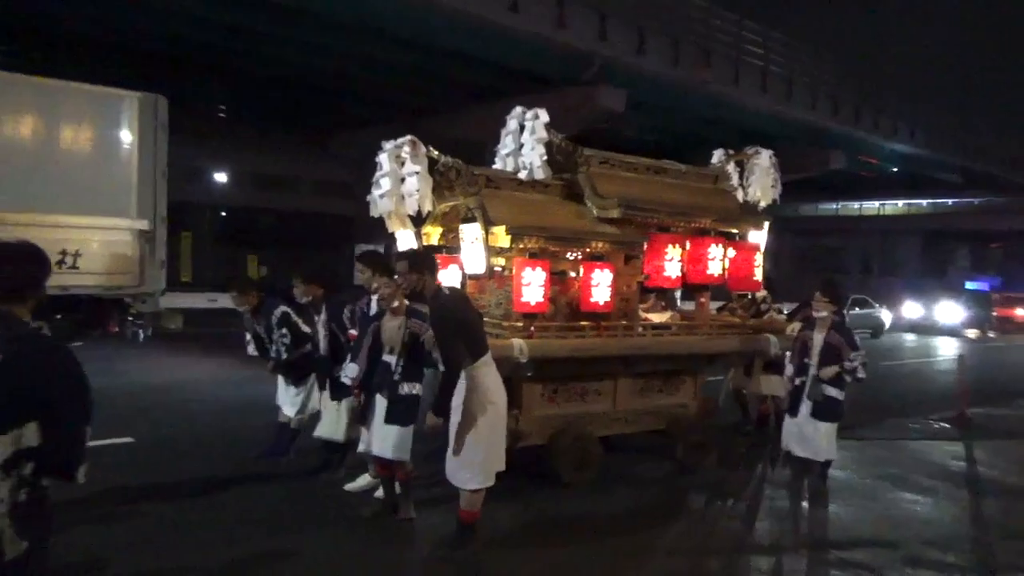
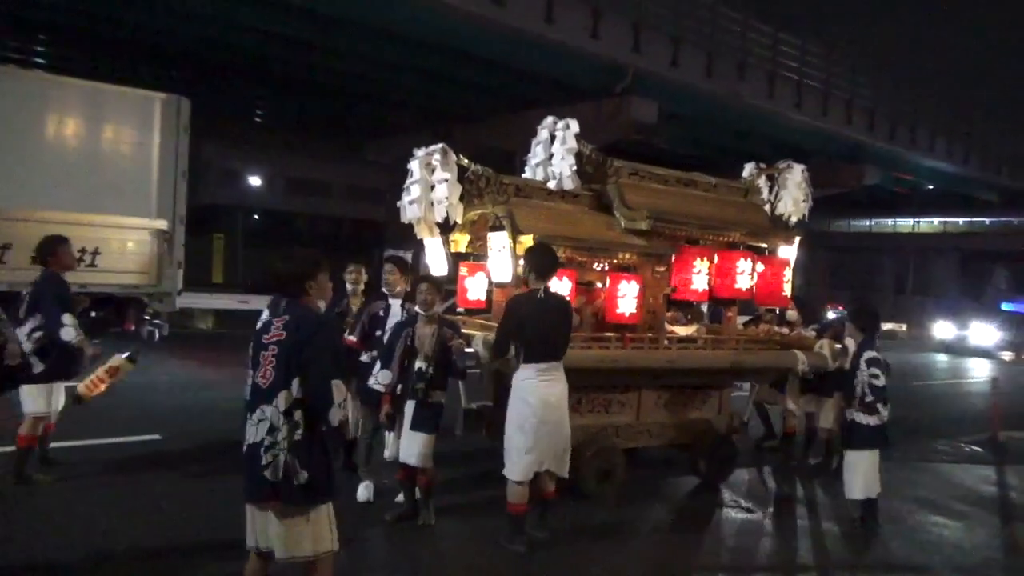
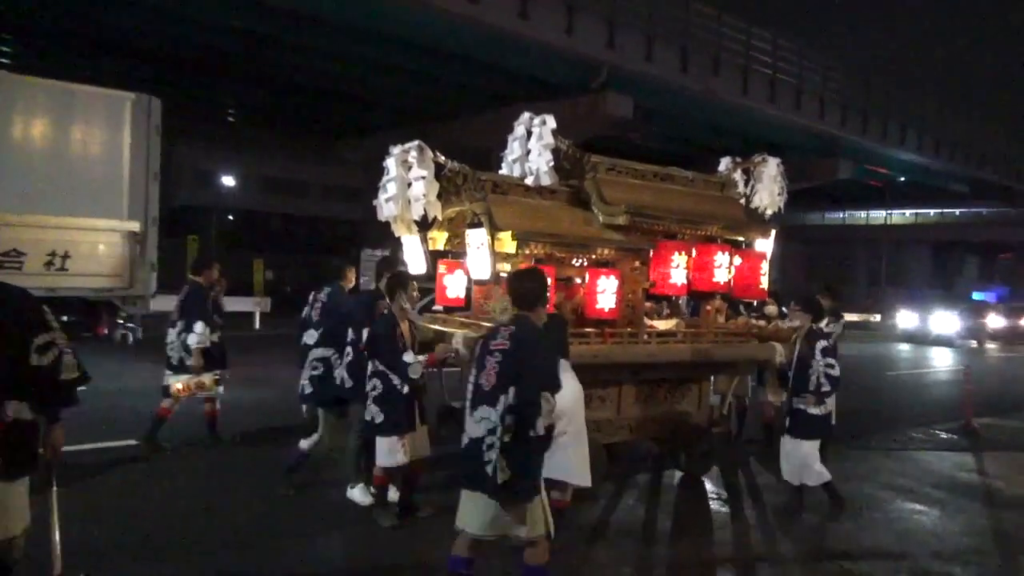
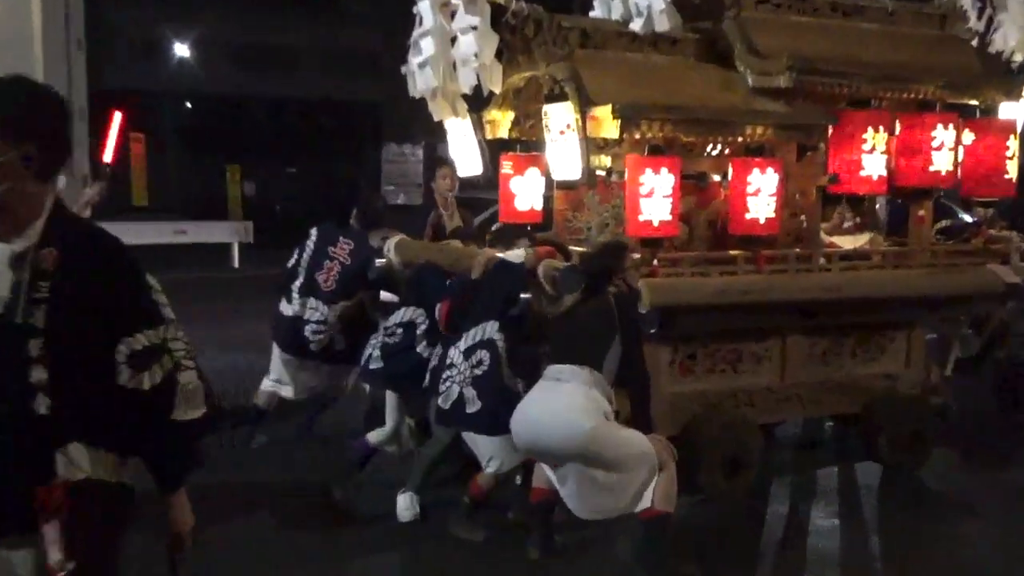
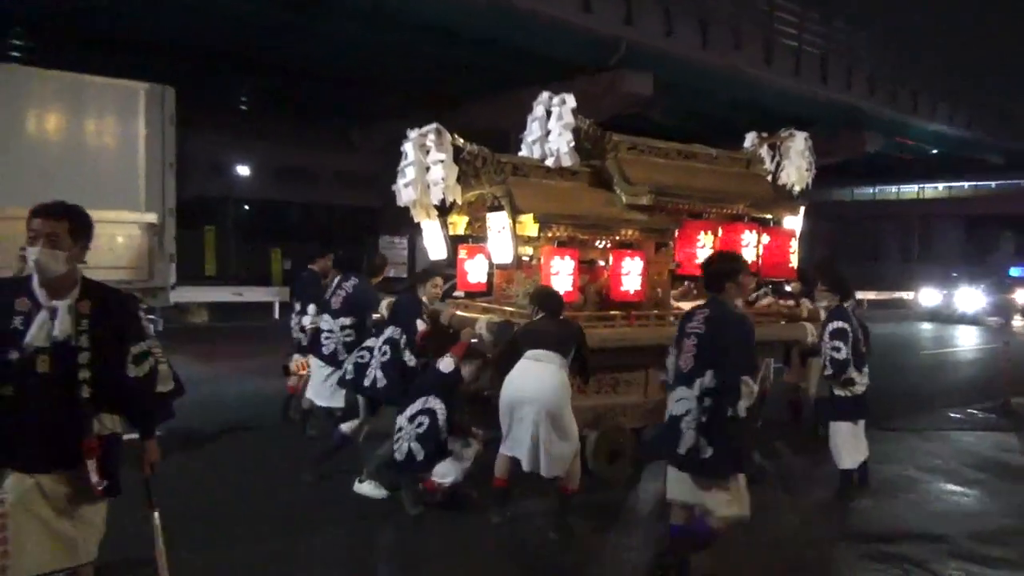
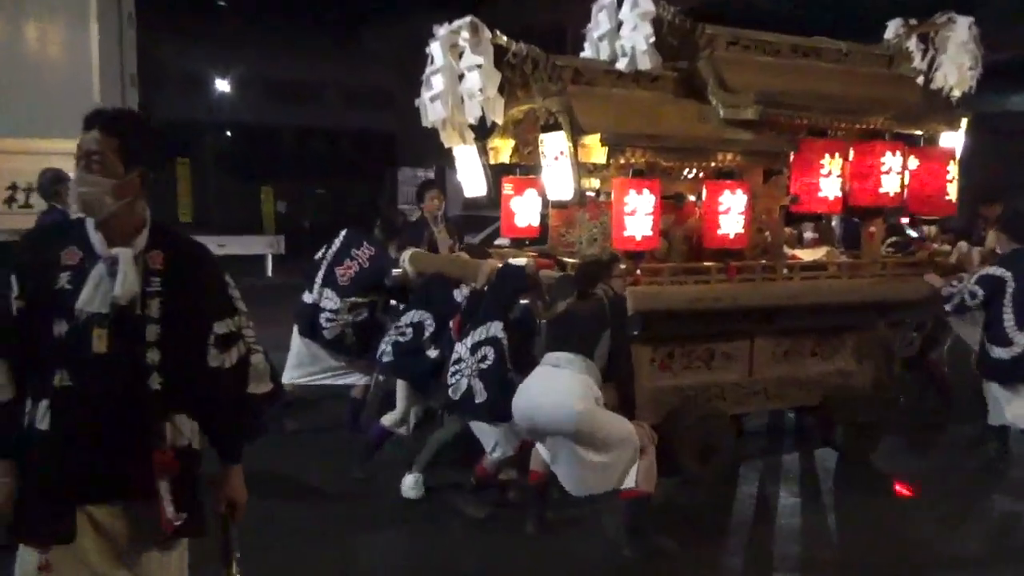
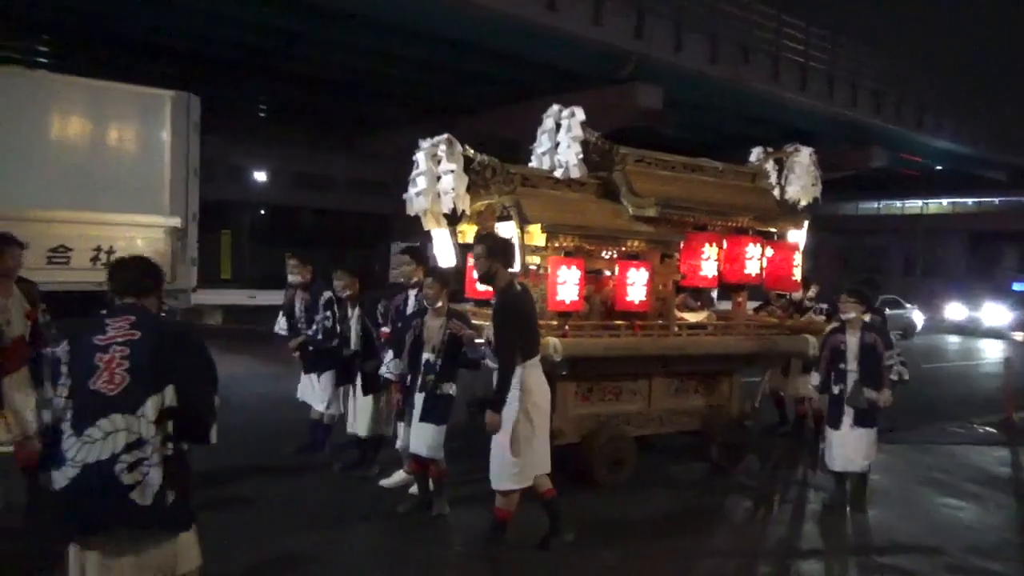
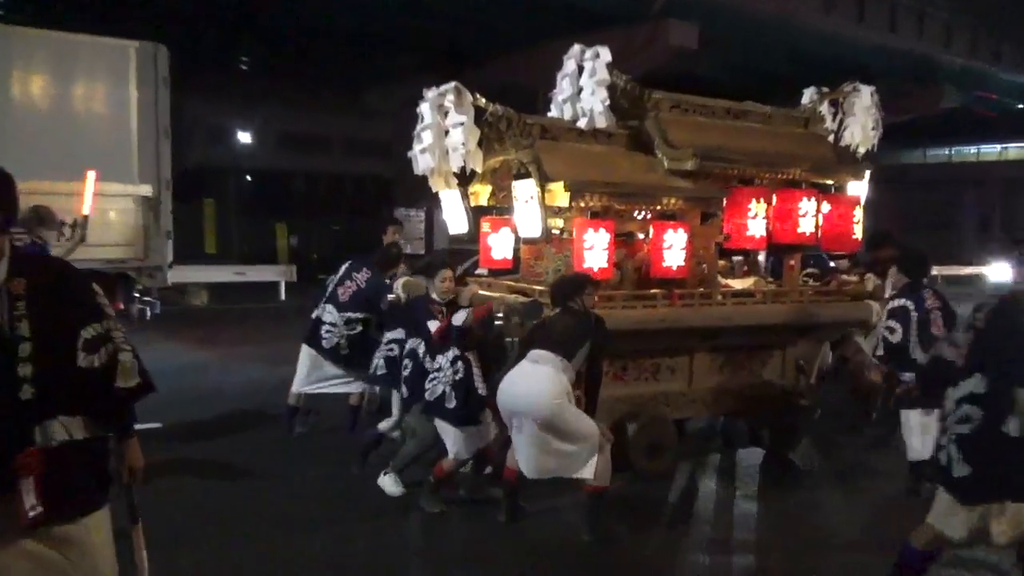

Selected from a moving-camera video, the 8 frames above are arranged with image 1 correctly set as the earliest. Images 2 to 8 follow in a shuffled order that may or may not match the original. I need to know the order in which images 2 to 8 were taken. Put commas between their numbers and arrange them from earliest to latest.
7, 2, 3, 5, 8, 6, 4
